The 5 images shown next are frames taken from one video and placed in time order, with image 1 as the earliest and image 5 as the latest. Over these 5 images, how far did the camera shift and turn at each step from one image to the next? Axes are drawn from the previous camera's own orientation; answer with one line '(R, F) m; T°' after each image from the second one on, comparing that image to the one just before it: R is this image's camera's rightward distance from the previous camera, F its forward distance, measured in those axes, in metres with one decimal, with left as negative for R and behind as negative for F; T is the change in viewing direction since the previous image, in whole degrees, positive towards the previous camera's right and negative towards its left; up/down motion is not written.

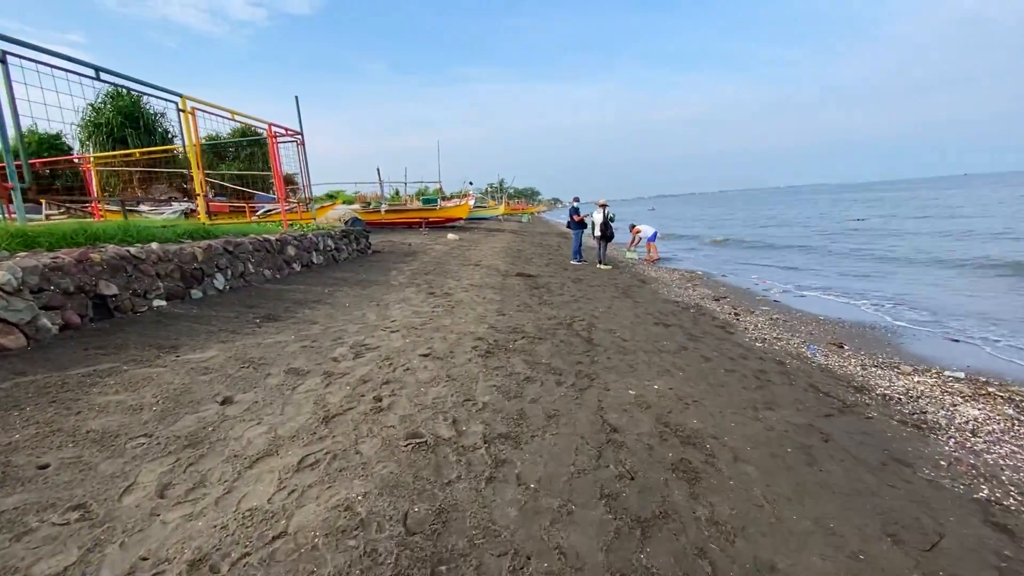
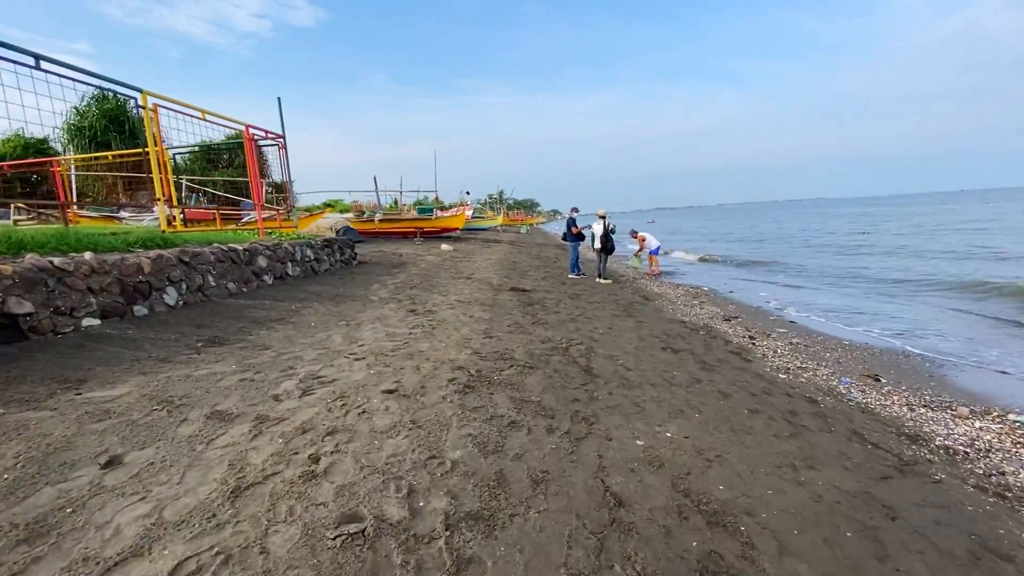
(+0.1, +0.9) m; 0°
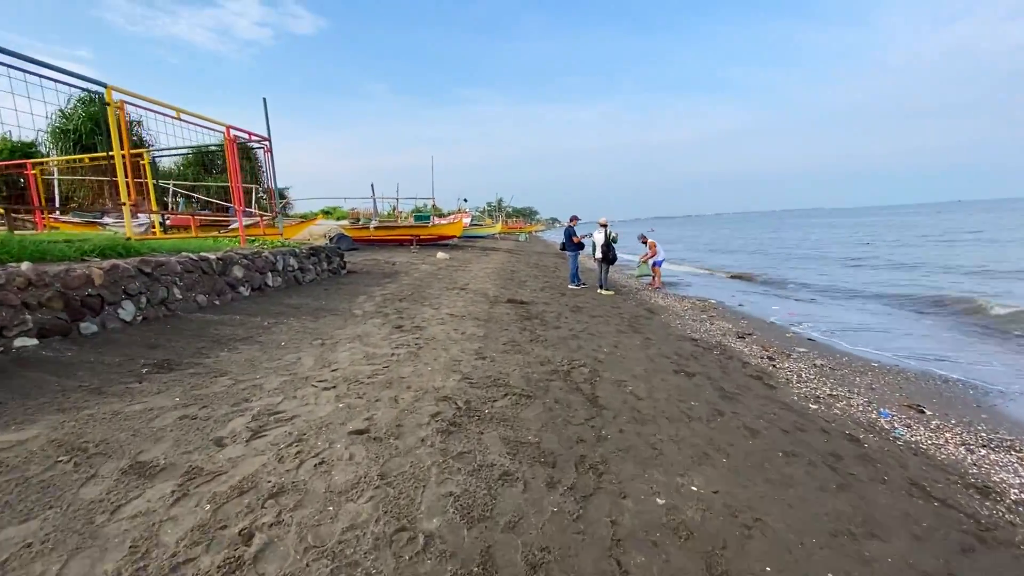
(0.0, +0.7) m; 0°
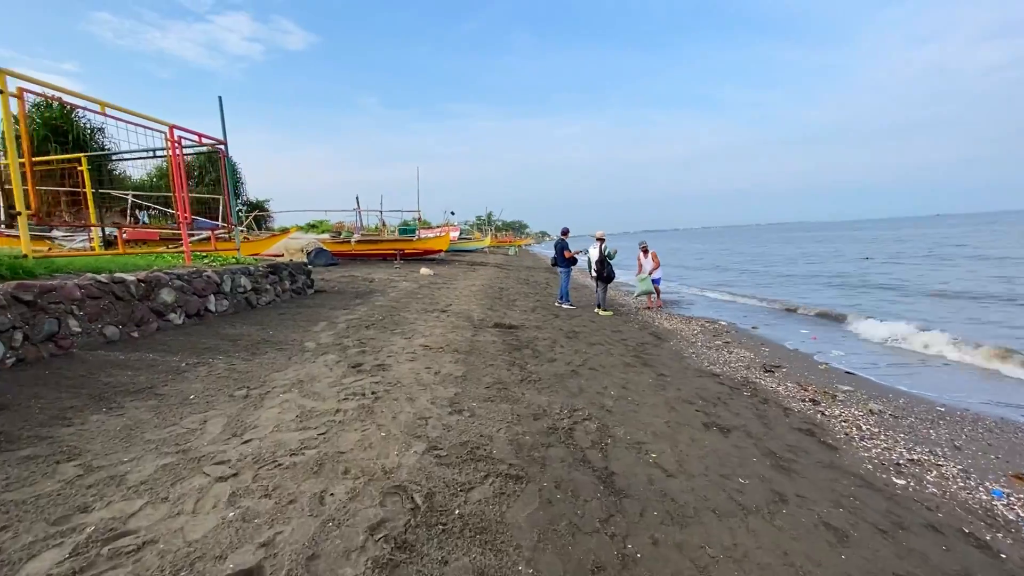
(+0.1, +1.4) m; +1°
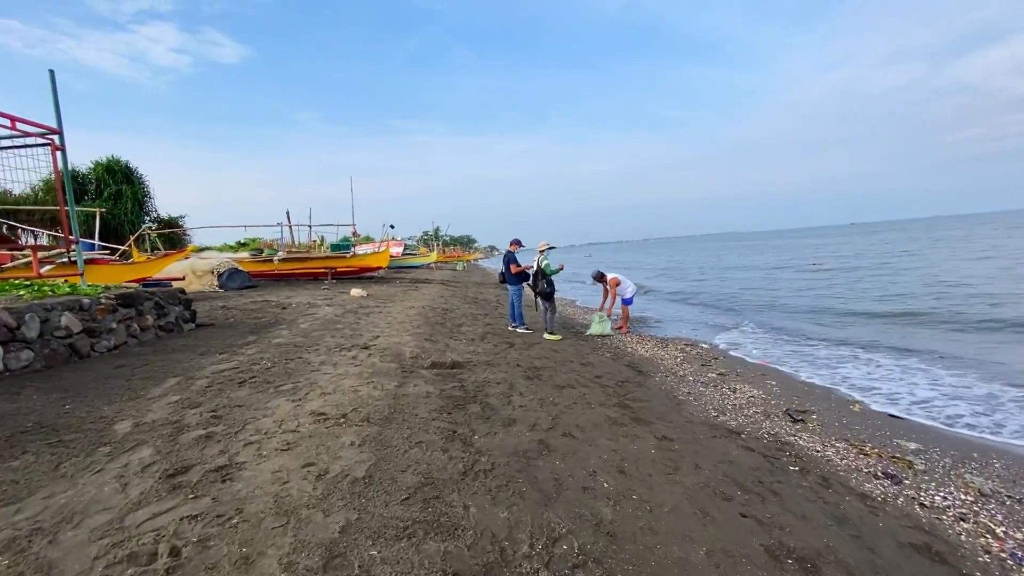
(+0.1, +2.2) m; +6°
